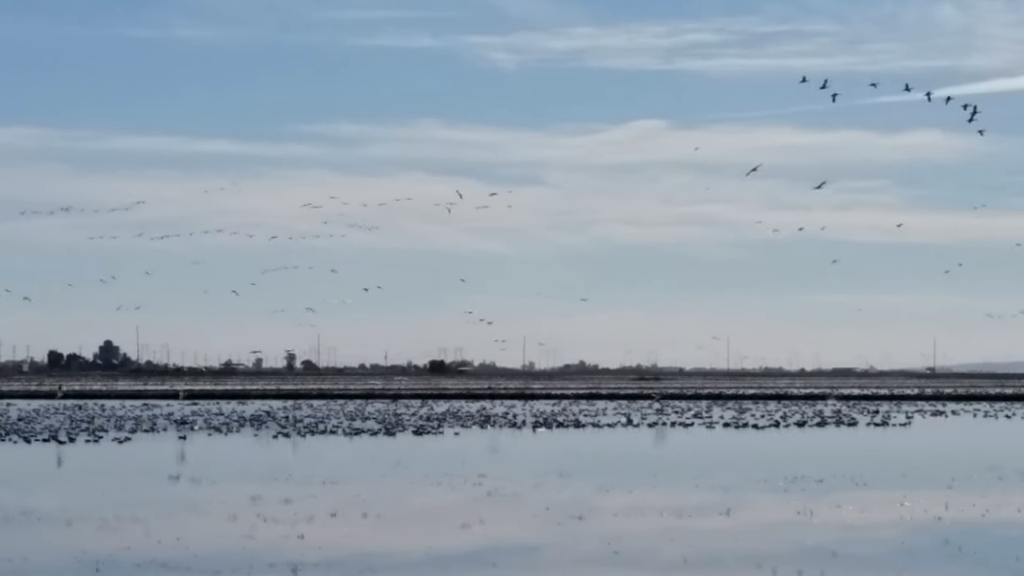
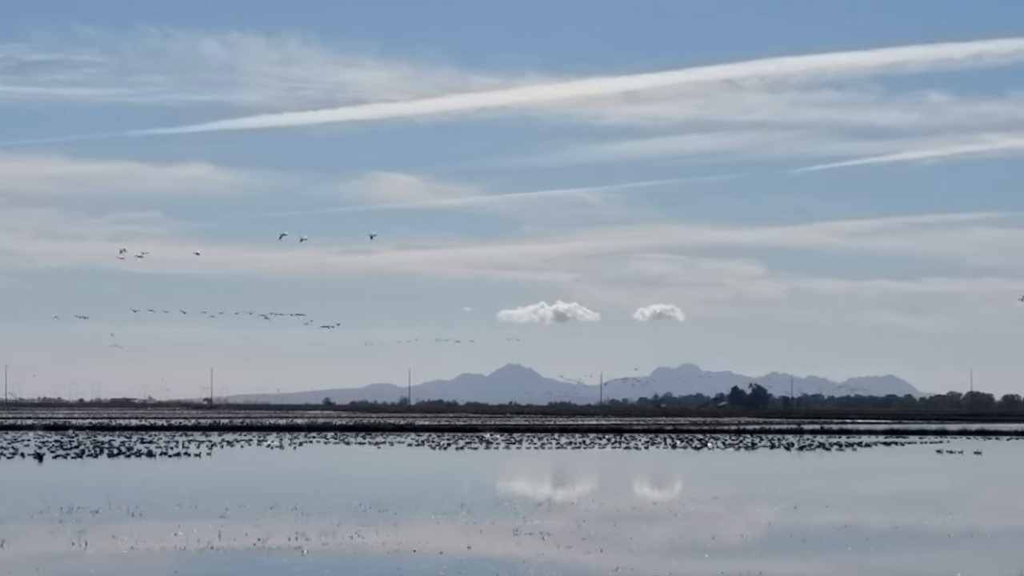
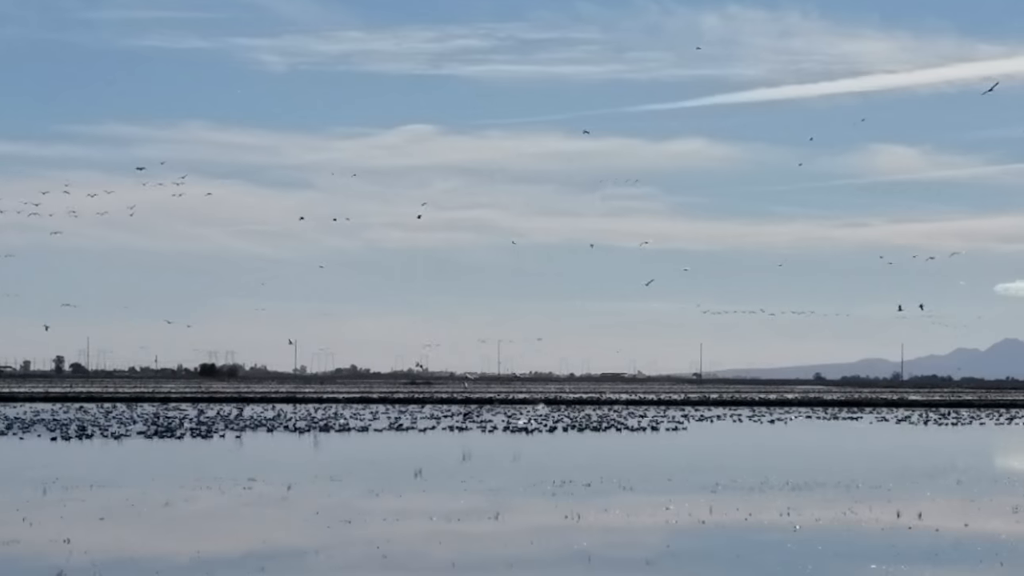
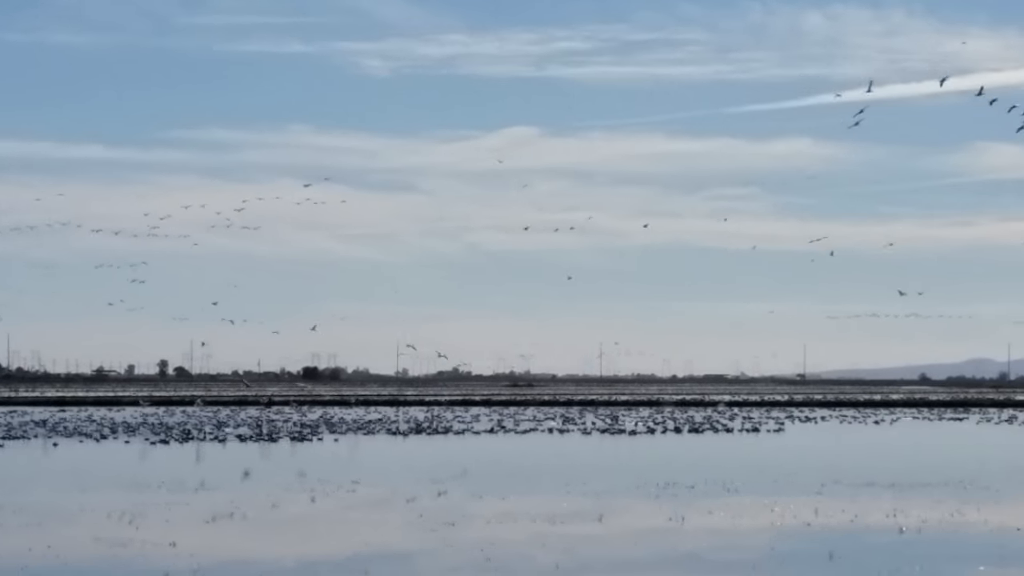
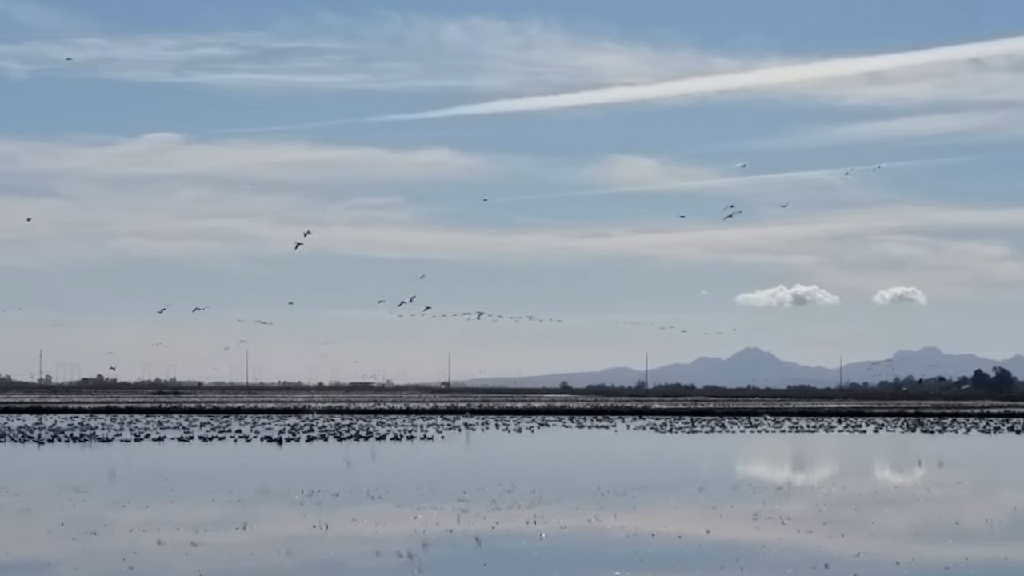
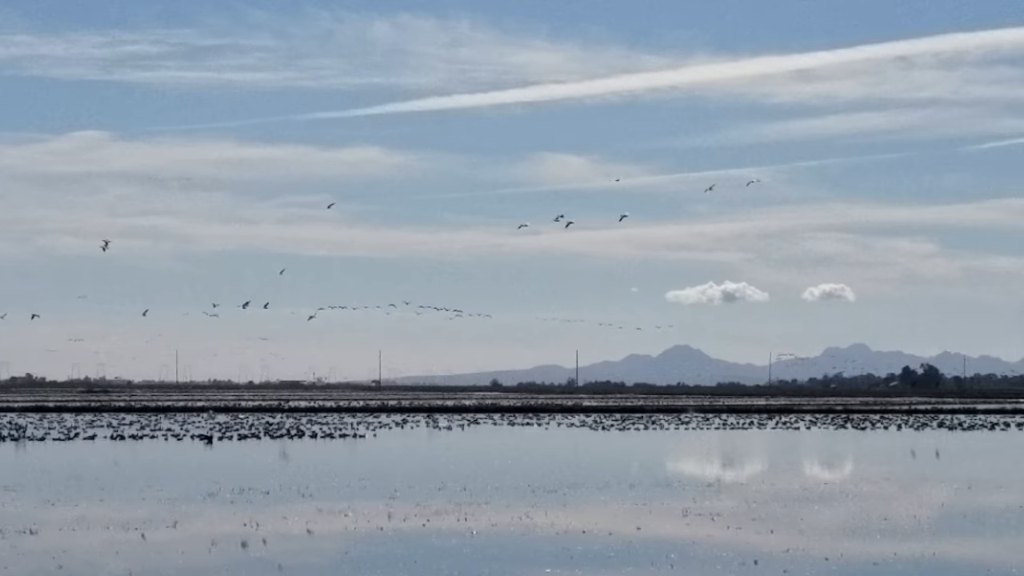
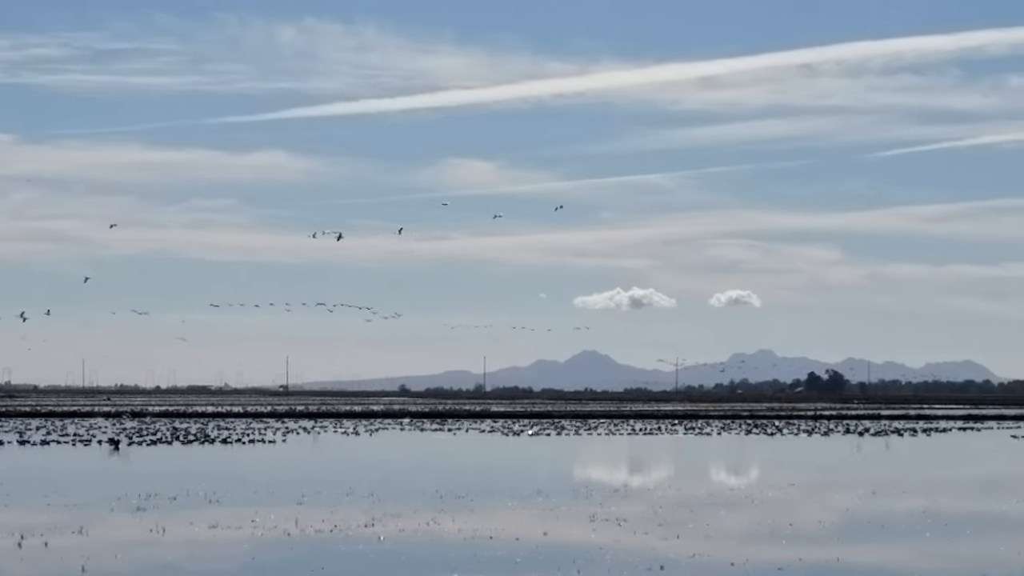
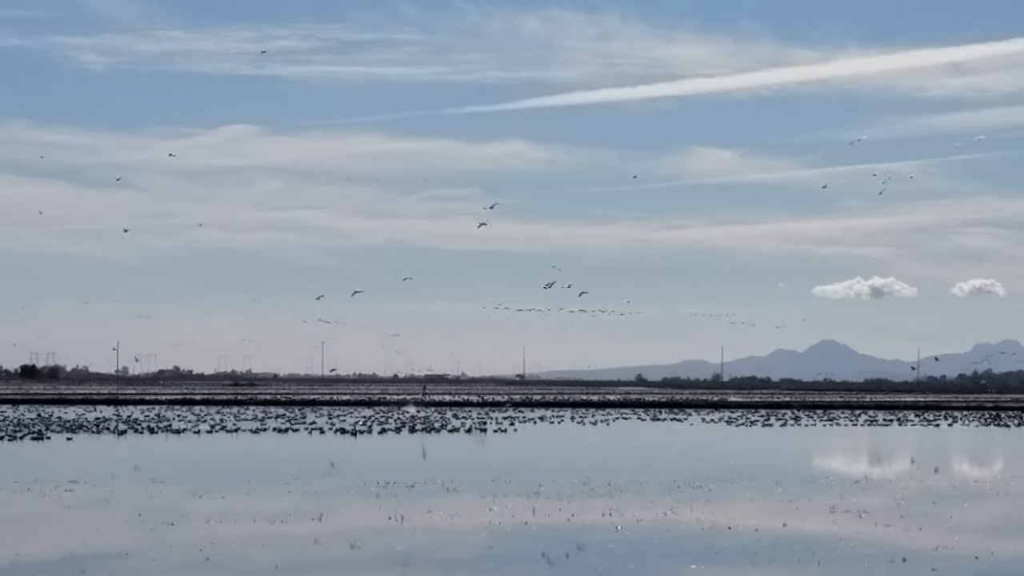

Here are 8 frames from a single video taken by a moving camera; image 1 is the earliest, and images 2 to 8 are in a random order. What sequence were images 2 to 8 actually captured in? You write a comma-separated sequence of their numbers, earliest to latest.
4, 3, 8, 5, 6, 7, 2
